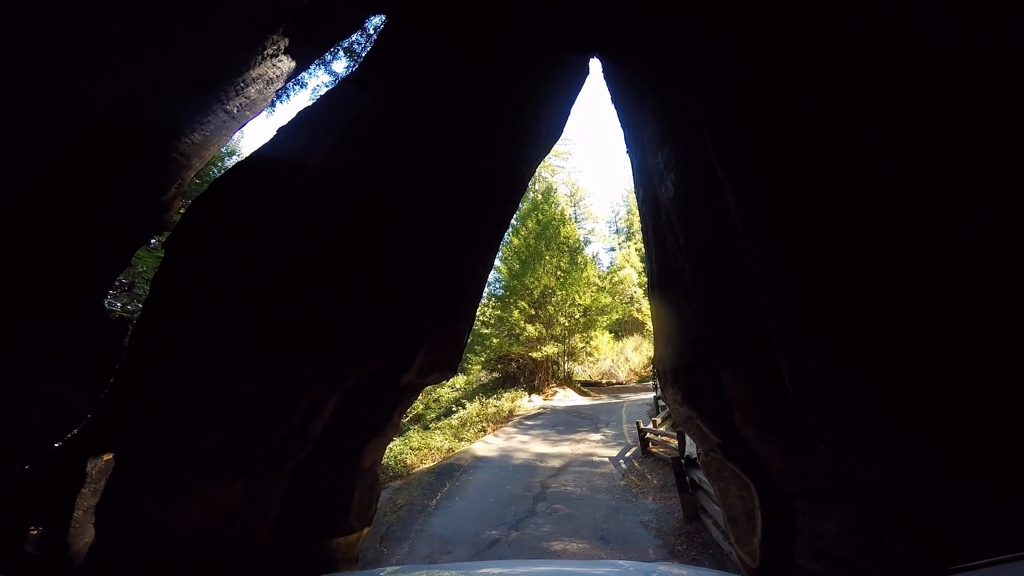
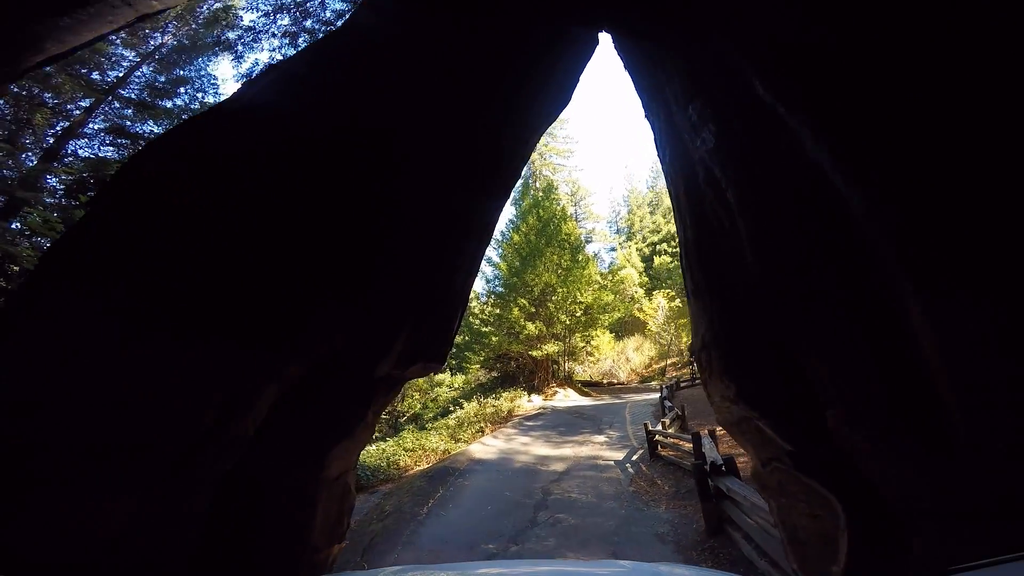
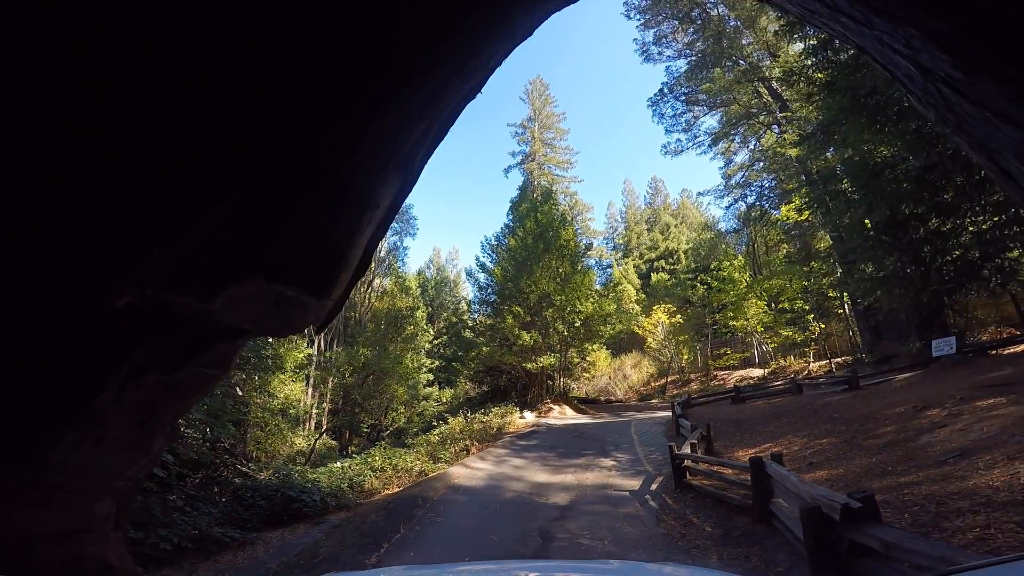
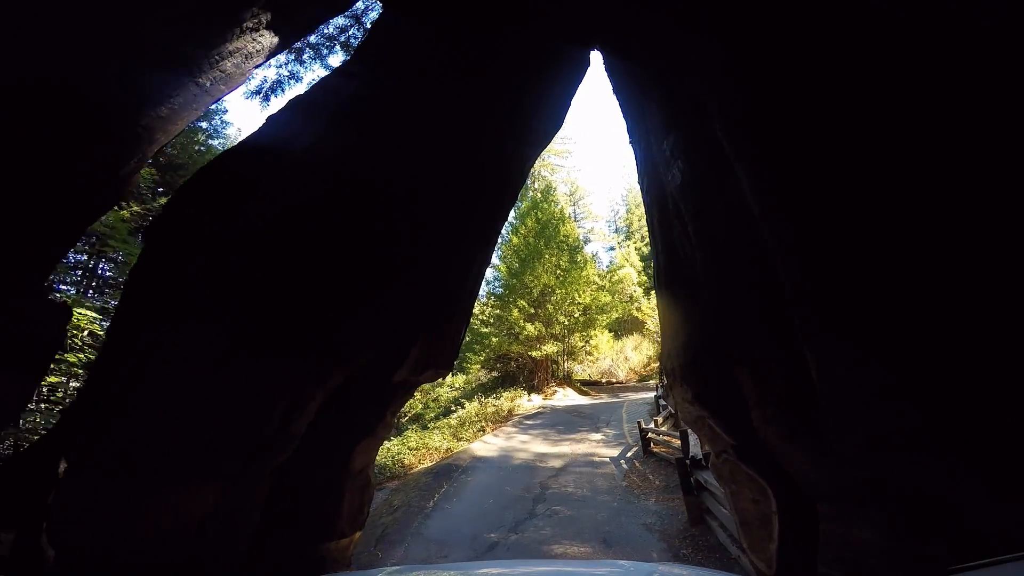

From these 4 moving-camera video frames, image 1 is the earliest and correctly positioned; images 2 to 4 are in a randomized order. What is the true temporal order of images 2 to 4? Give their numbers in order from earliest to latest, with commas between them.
4, 2, 3
